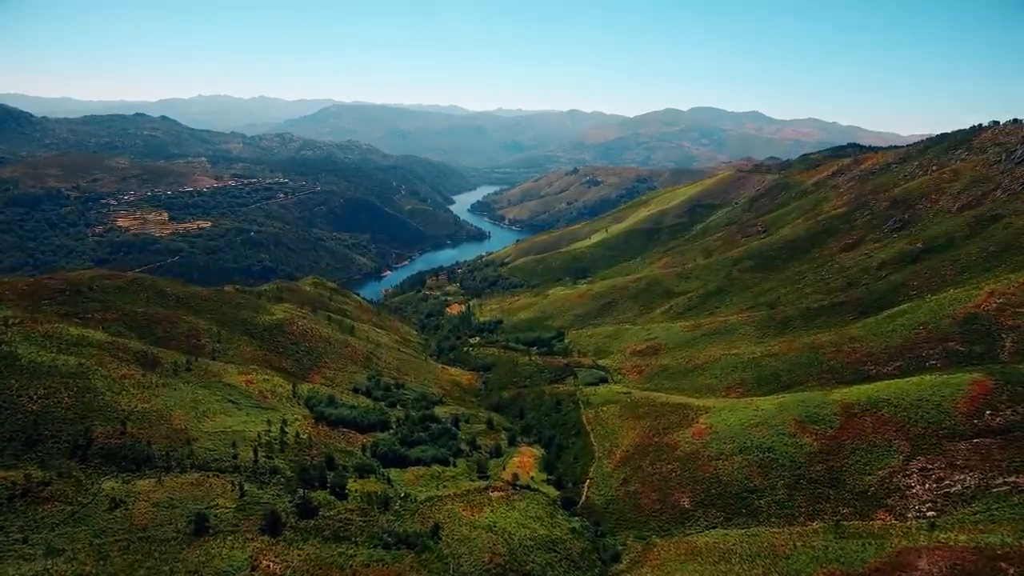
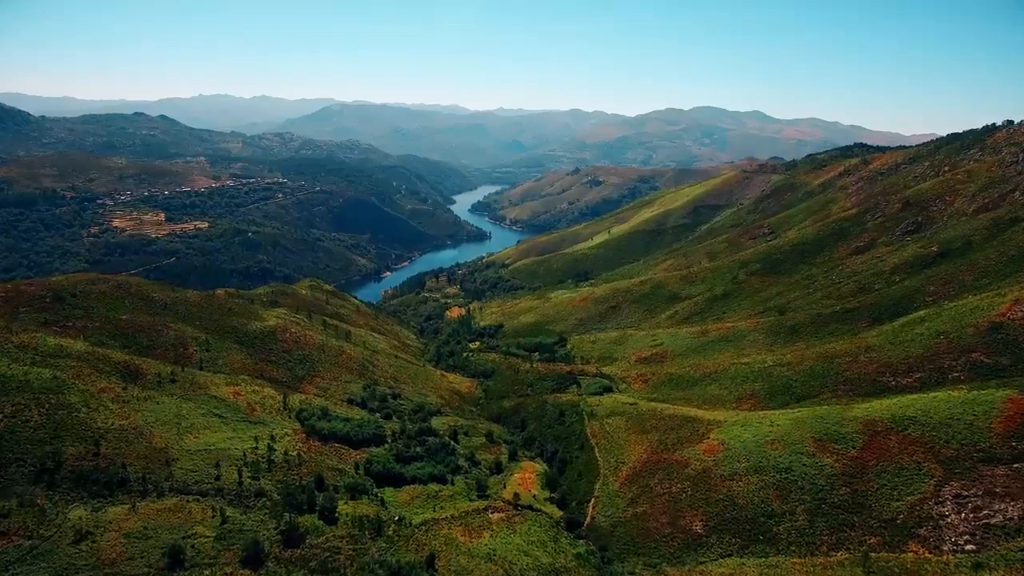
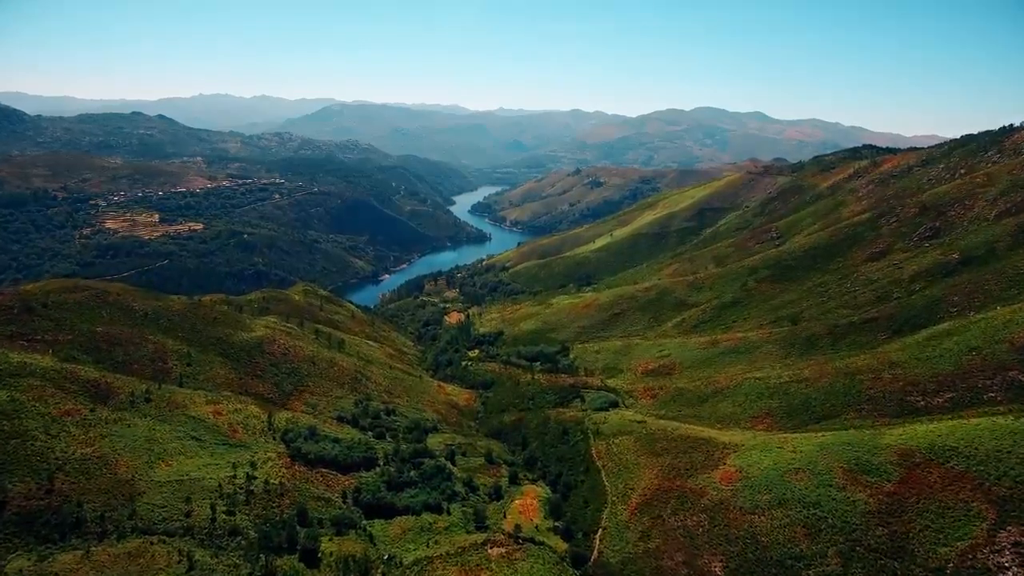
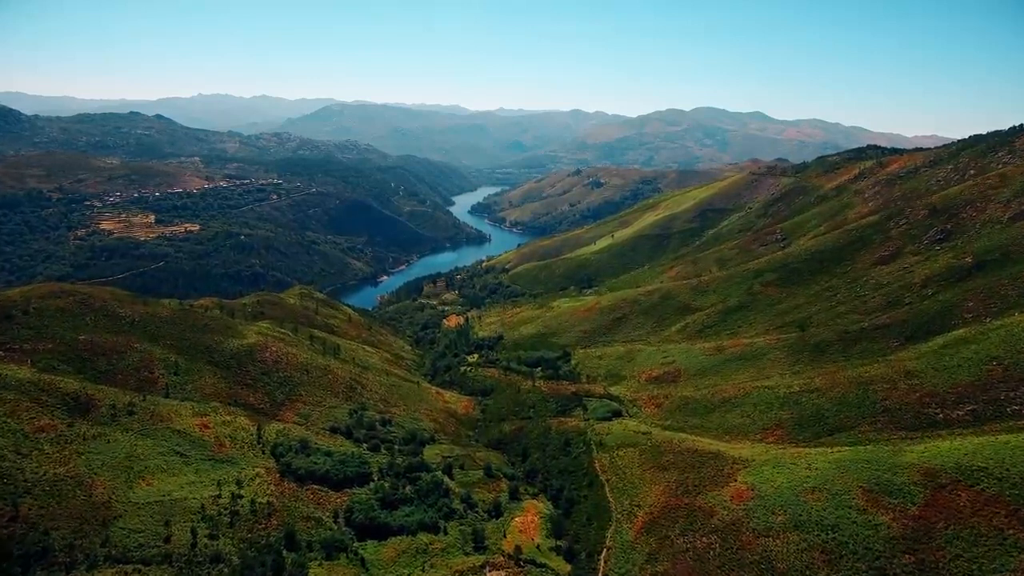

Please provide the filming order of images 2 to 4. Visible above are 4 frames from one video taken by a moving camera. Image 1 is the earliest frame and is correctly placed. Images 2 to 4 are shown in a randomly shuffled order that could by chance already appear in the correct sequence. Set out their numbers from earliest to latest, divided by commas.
2, 3, 4
